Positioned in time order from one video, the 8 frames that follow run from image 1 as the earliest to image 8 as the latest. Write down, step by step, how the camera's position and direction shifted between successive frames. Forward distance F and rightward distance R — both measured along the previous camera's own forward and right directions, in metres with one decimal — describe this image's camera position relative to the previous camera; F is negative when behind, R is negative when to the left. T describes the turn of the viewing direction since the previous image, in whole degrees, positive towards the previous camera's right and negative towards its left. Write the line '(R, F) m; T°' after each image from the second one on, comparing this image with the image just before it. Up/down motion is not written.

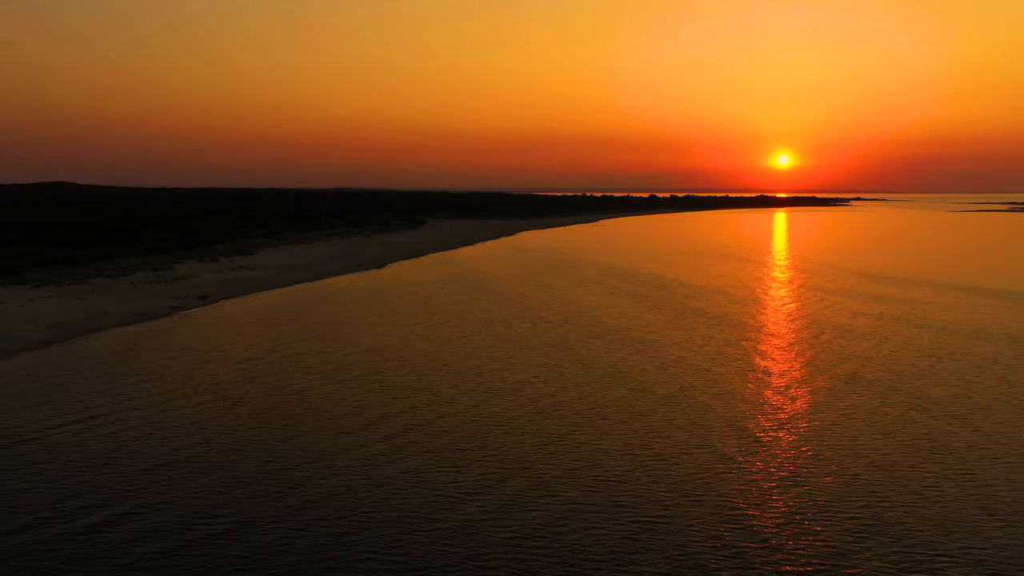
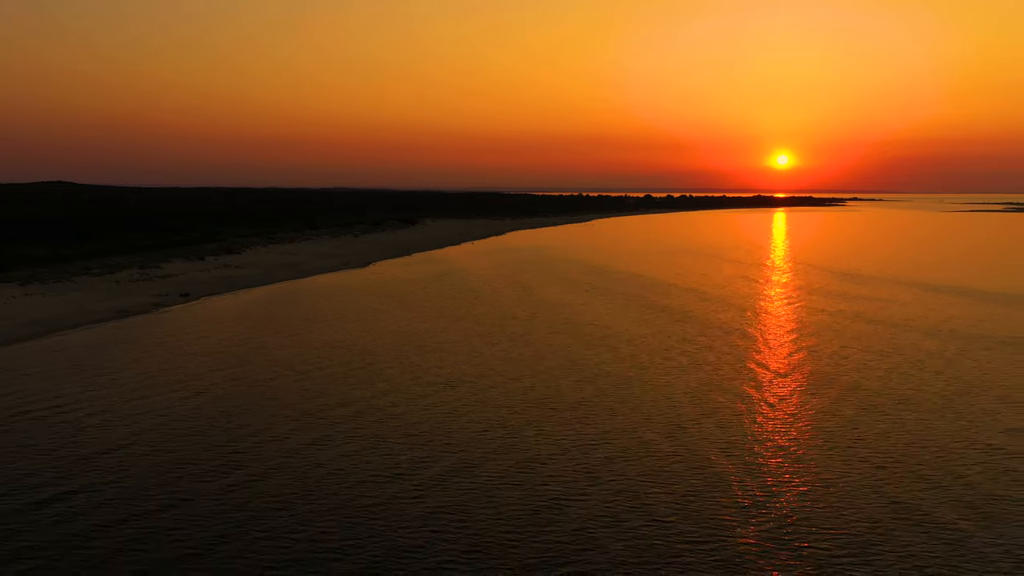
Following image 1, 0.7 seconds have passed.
(+0.5, -0.7) m; 0°
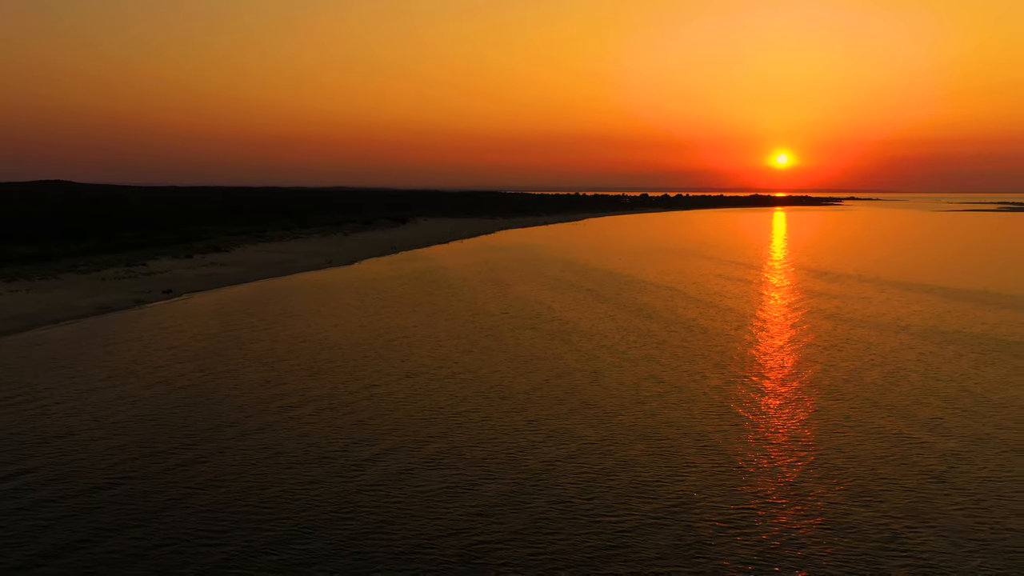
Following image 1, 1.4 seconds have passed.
(+0.5, -0.7) m; 0°
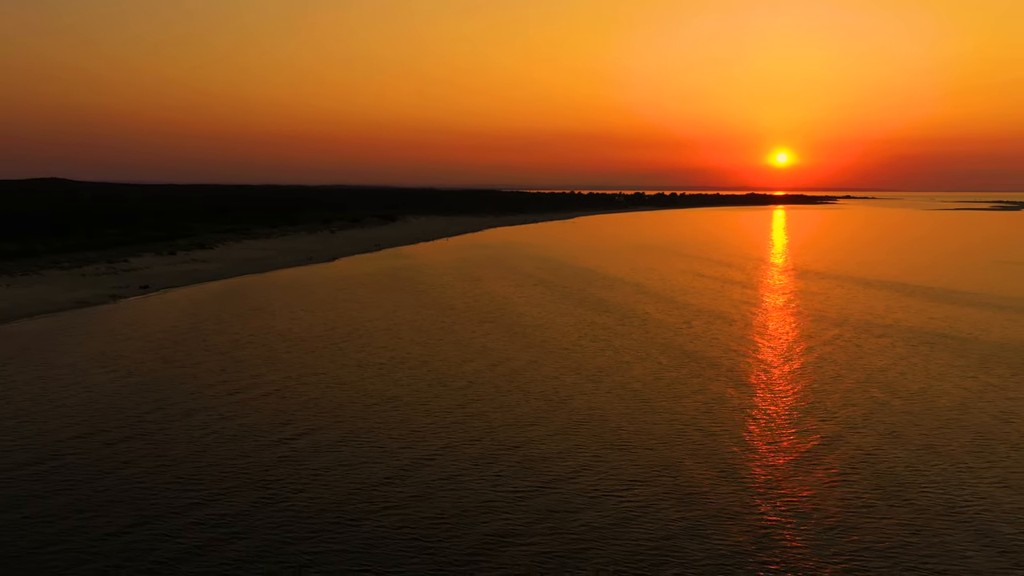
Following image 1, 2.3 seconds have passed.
(+0.7, -0.8) m; 0°
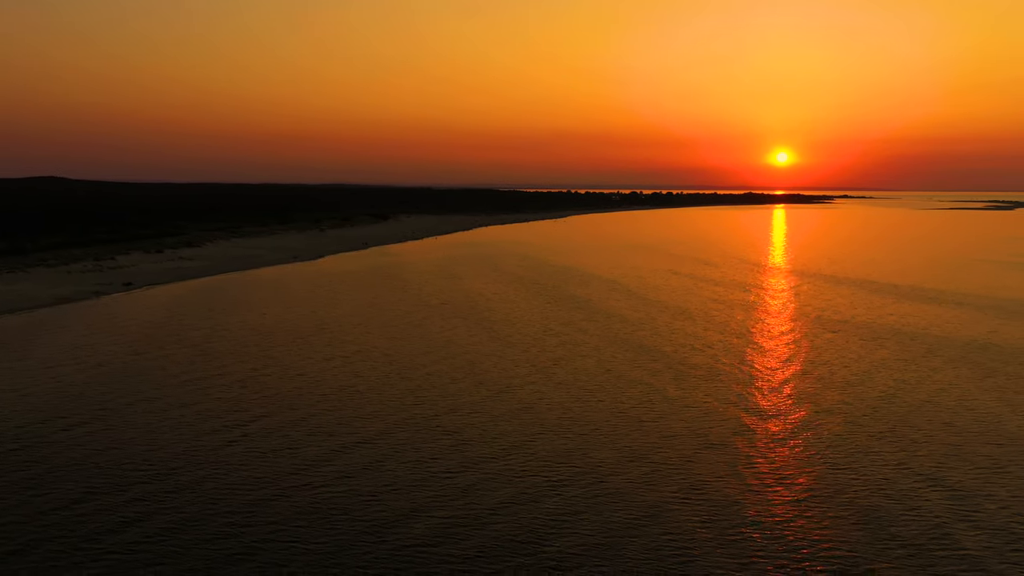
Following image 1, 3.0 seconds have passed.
(+0.5, -0.6) m; 0°
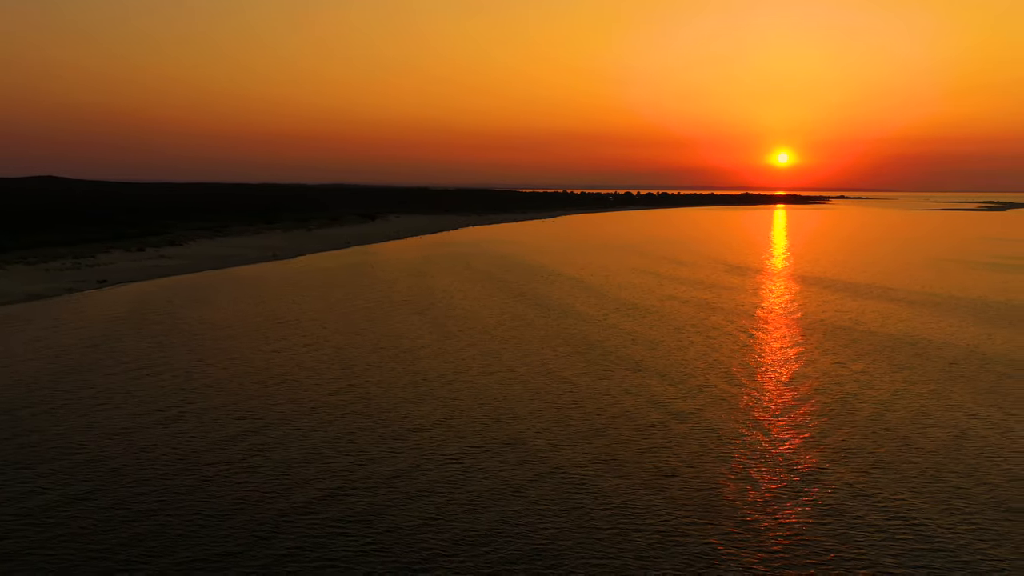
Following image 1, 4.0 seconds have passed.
(+0.8, -0.8) m; 0°
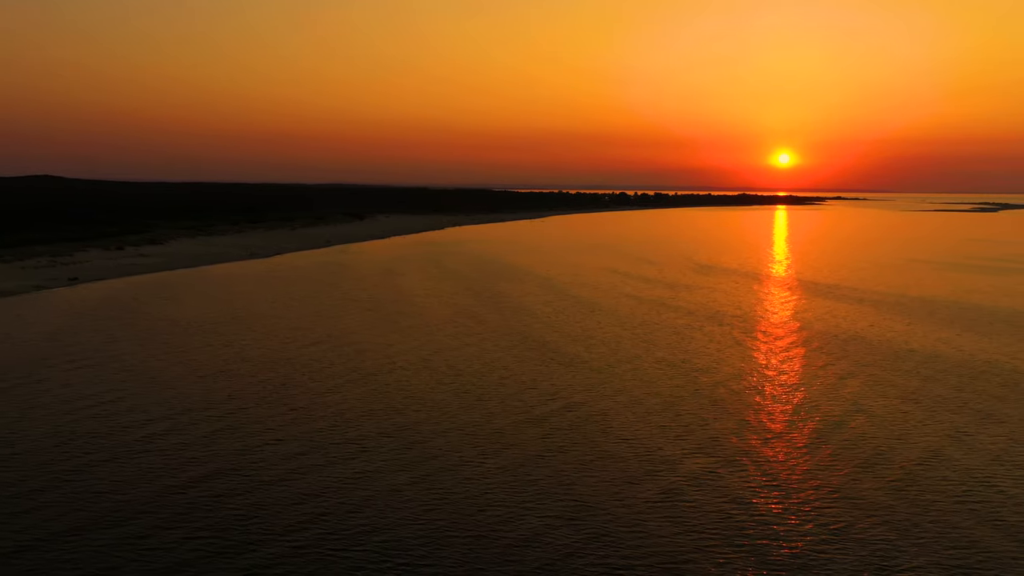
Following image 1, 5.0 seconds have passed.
(+0.9, -0.6) m; 0°
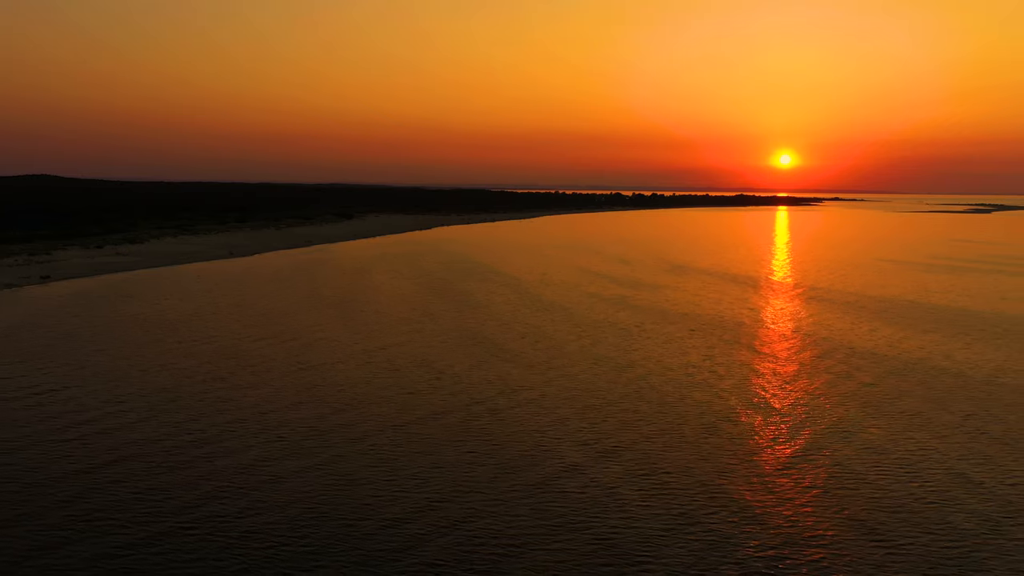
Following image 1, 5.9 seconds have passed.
(+0.8, -0.5) m; 0°
